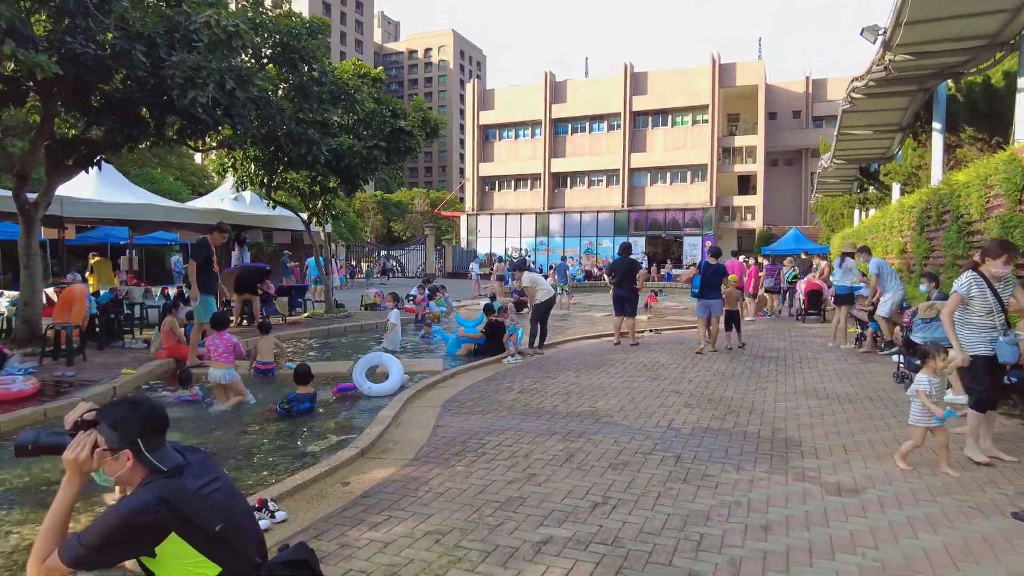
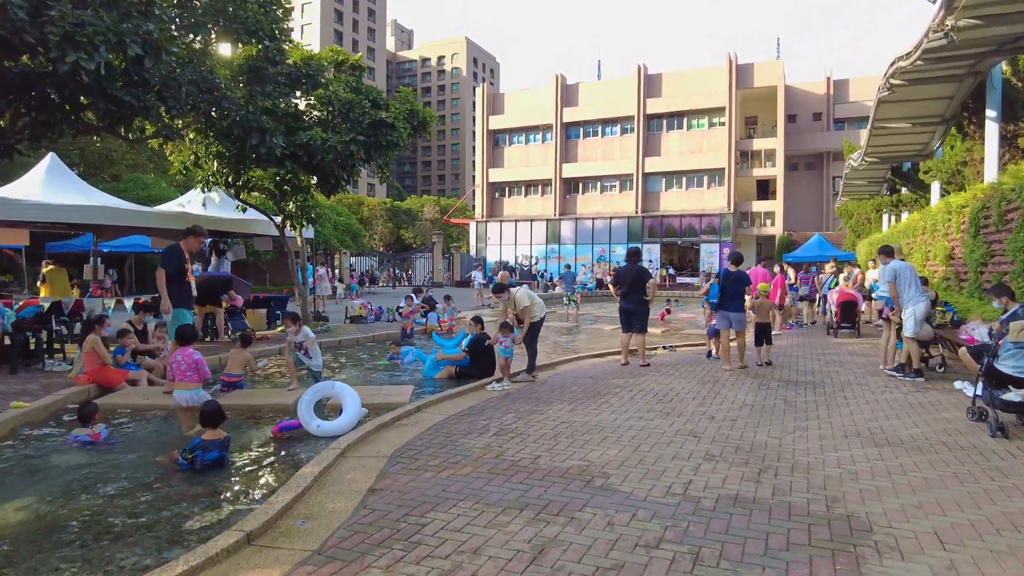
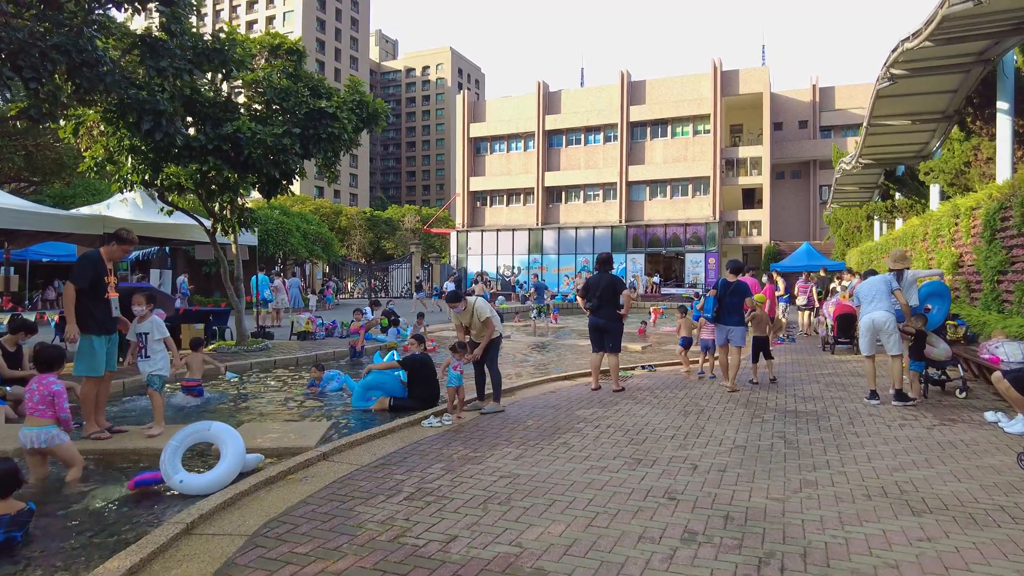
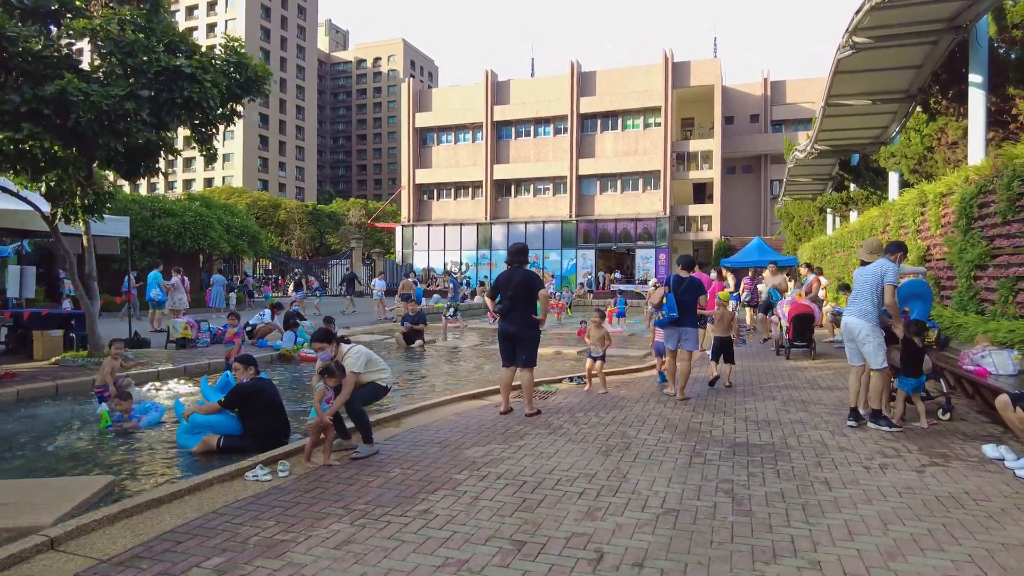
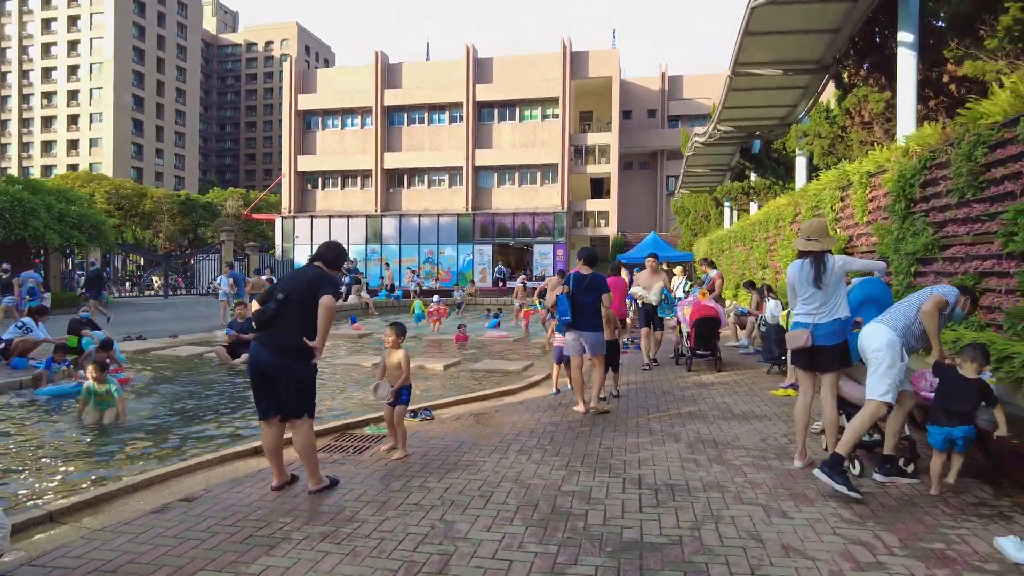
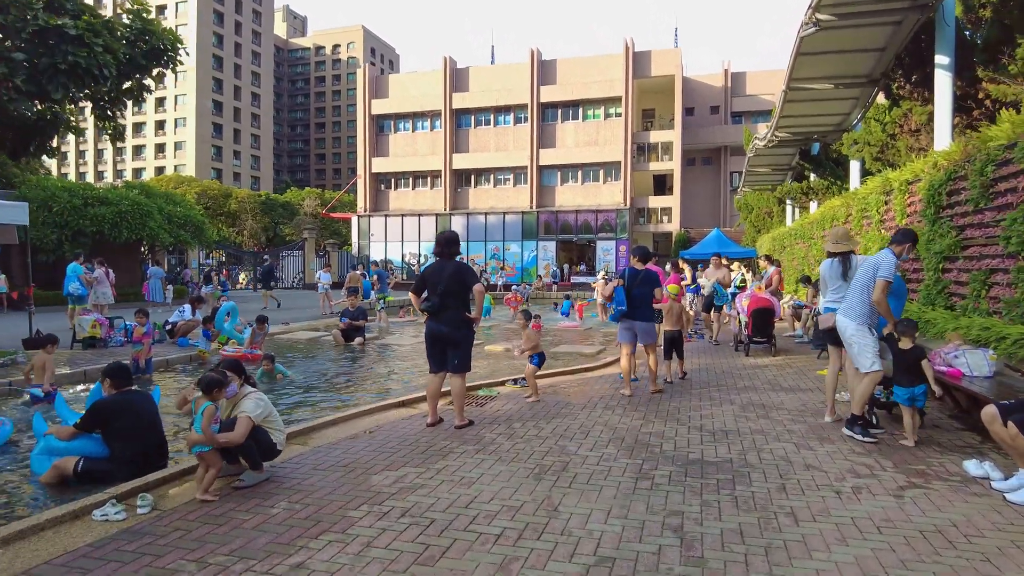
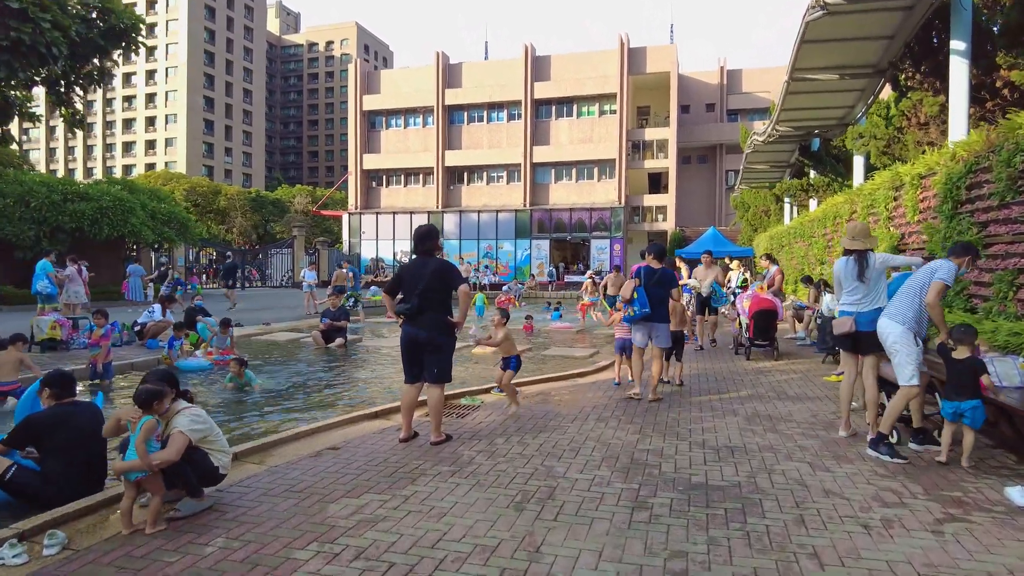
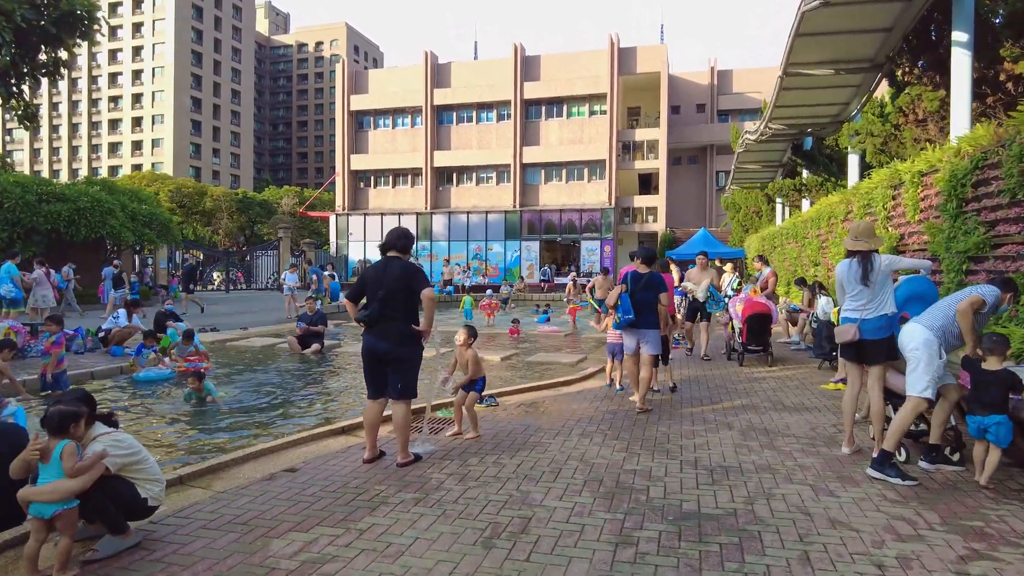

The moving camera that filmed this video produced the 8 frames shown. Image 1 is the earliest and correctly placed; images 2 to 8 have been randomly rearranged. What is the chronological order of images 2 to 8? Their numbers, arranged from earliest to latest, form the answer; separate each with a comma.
2, 3, 4, 6, 7, 8, 5
